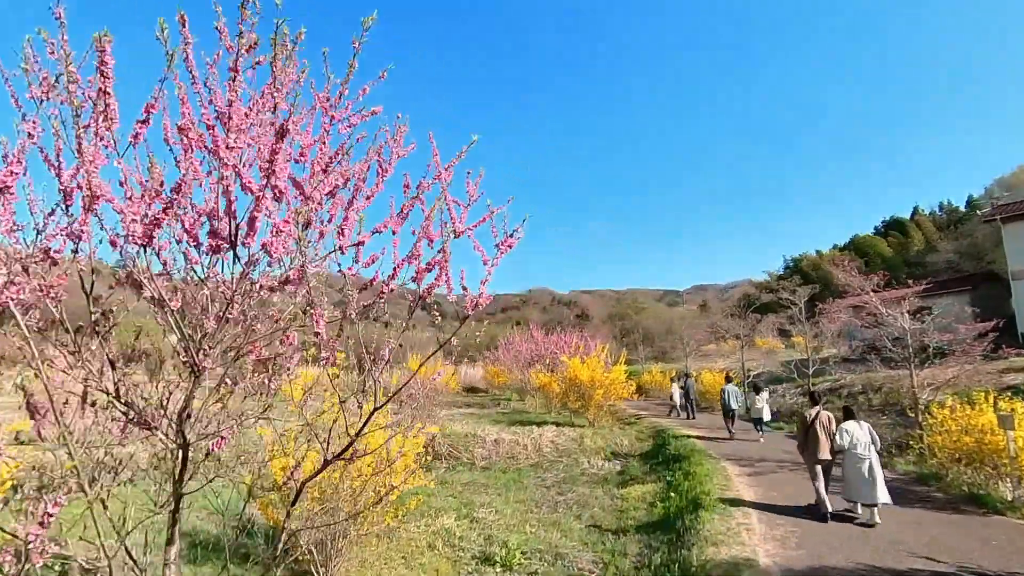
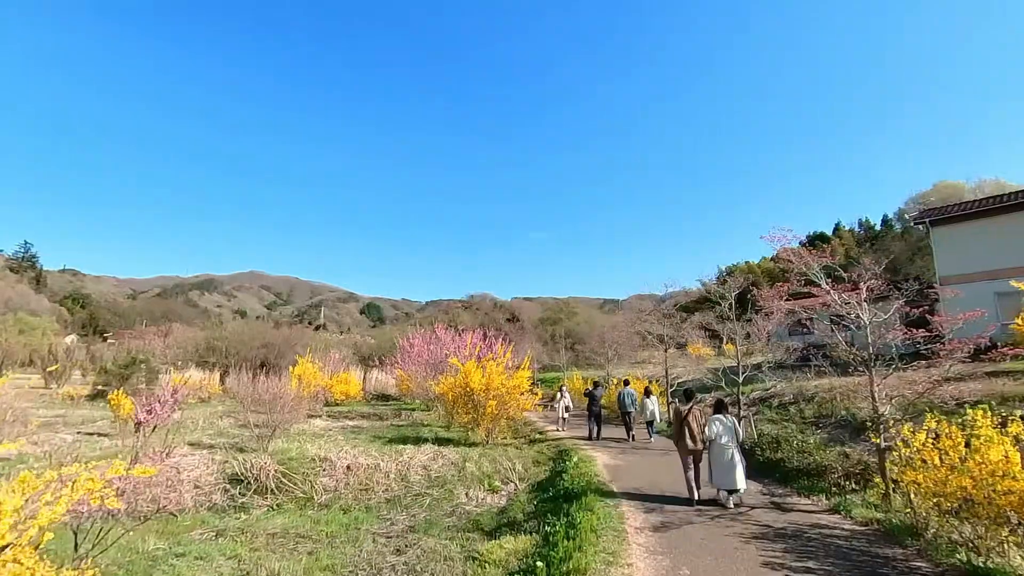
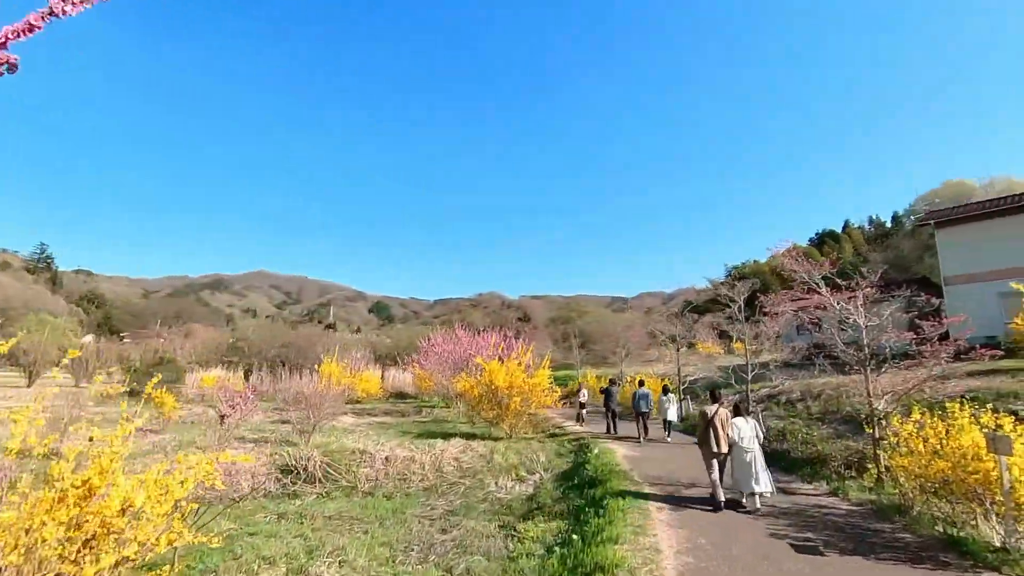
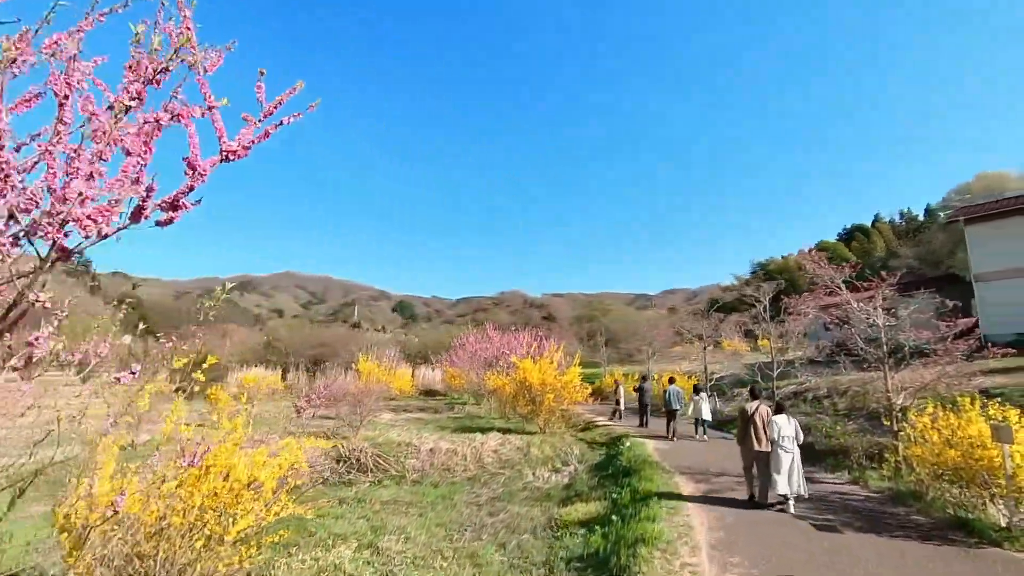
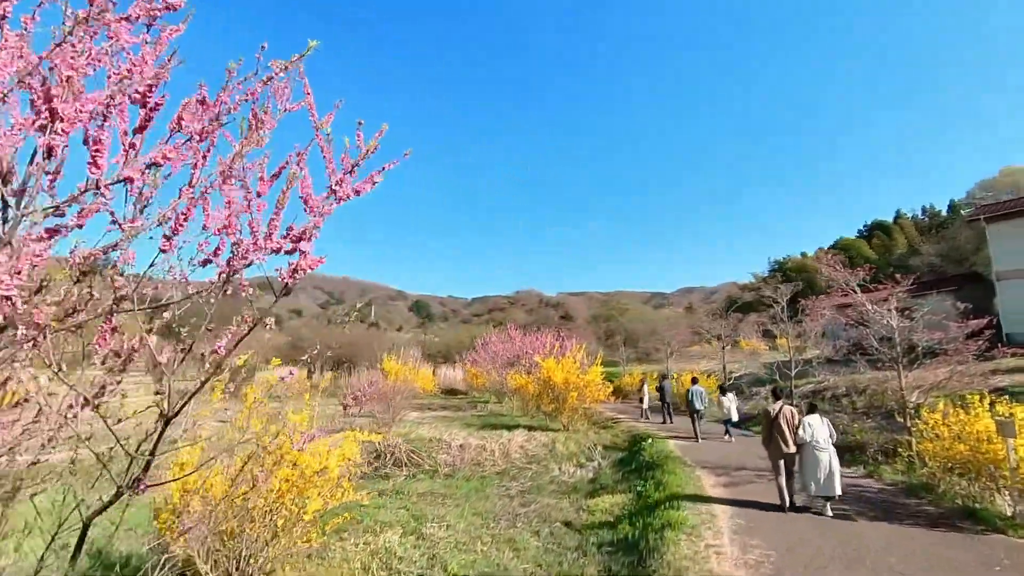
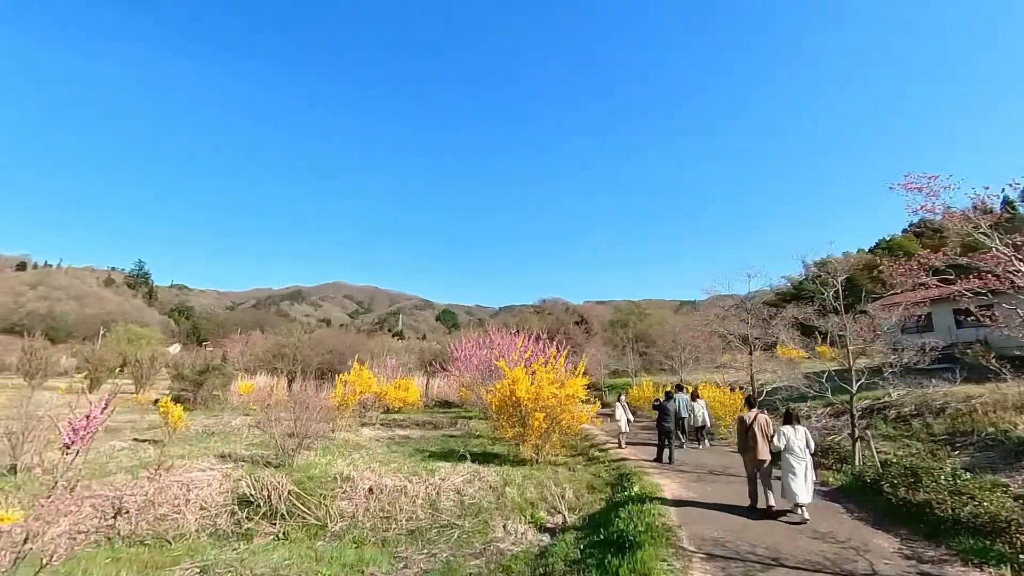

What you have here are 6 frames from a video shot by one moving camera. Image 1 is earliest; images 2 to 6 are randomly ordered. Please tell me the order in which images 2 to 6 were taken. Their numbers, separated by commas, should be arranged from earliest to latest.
5, 4, 3, 2, 6
